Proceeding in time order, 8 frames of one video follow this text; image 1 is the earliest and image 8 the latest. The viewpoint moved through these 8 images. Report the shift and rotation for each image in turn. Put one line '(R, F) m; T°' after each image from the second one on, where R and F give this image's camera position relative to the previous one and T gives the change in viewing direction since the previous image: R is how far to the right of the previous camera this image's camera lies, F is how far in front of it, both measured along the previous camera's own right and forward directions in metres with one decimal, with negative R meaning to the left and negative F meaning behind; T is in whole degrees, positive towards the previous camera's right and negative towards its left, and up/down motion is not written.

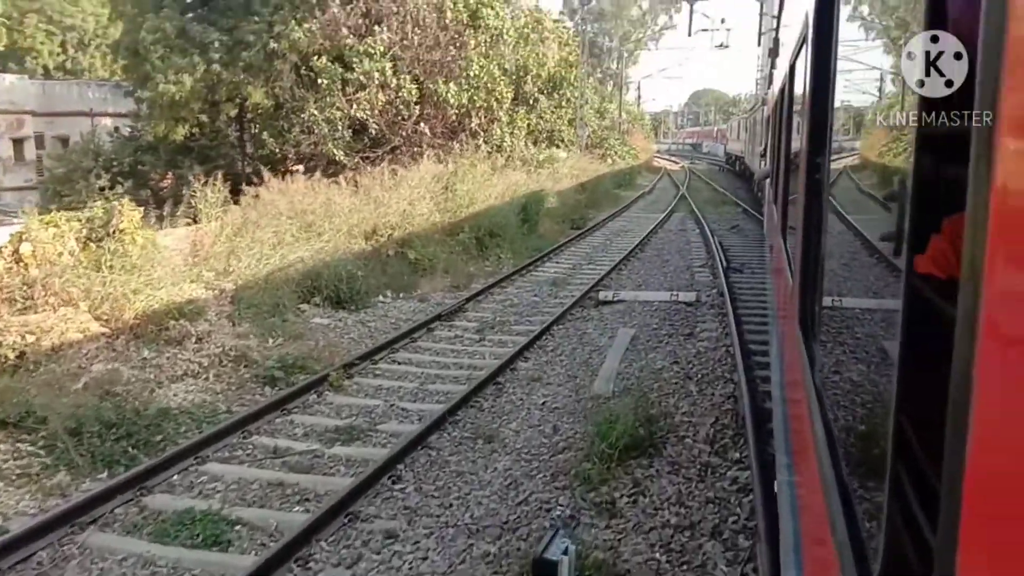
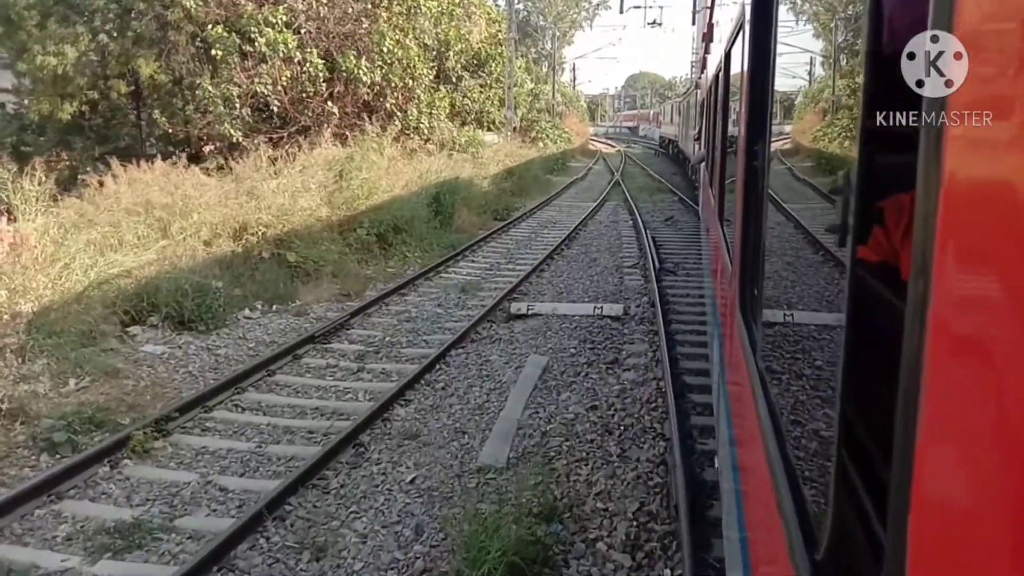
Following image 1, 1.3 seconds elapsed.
(+0.5, +1.6) m; +4°
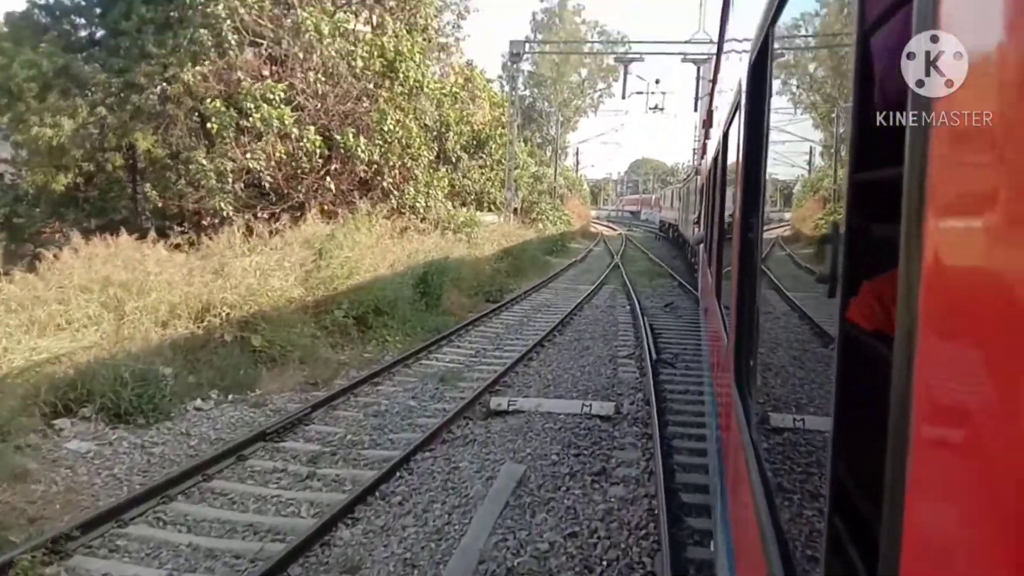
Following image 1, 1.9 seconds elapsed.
(+0.2, +0.8) m; 0°
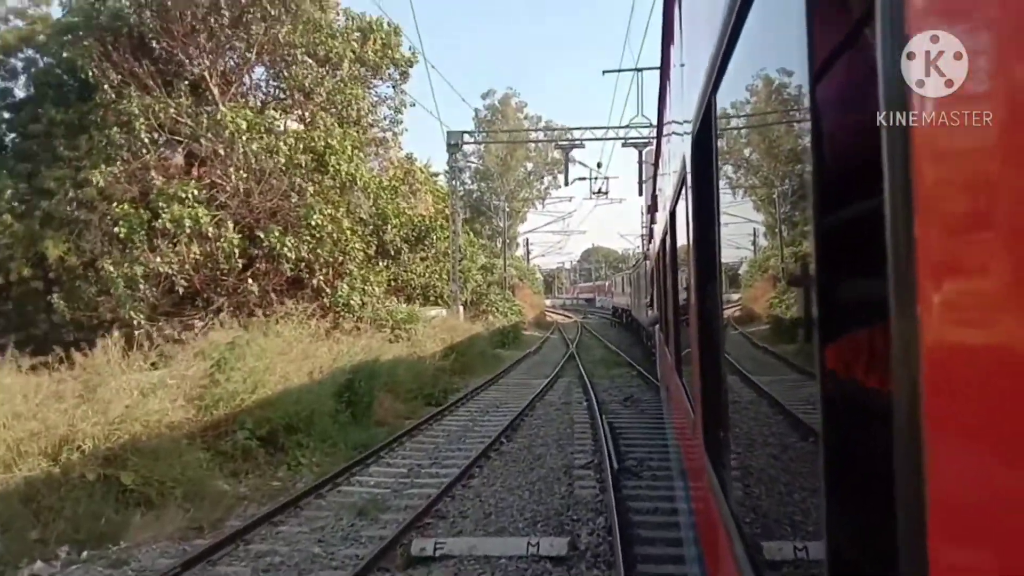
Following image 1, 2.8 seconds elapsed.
(+0.3, +1.4) m; +3°
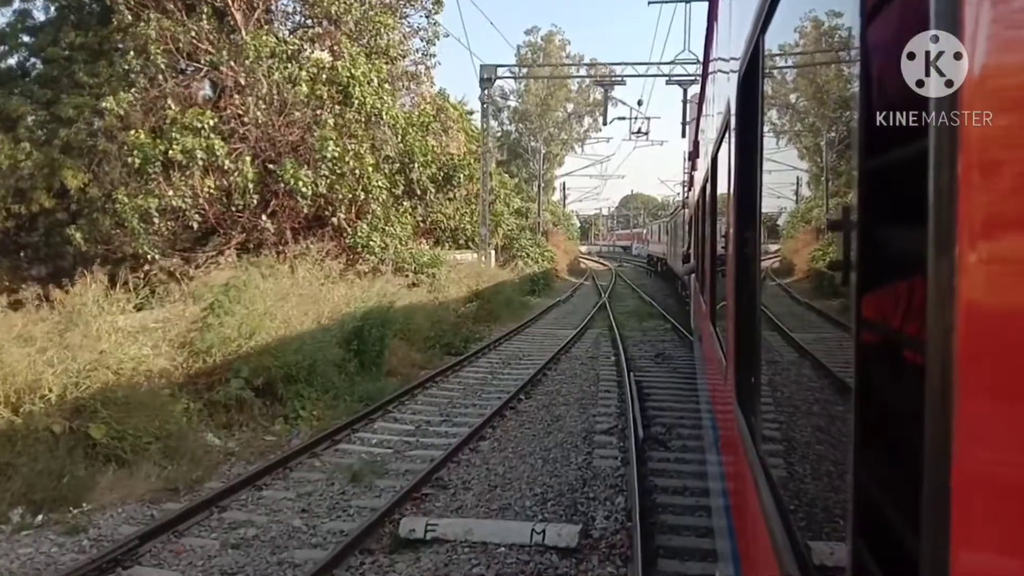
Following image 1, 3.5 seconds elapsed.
(+0.2, +0.9) m; -3°
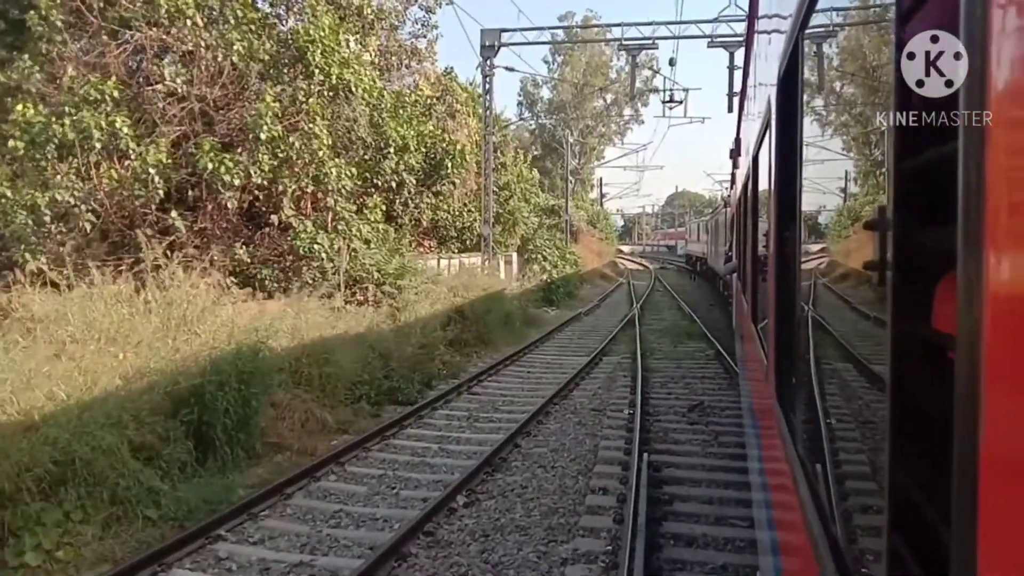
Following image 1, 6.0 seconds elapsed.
(+0.9, +4.1) m; -3°
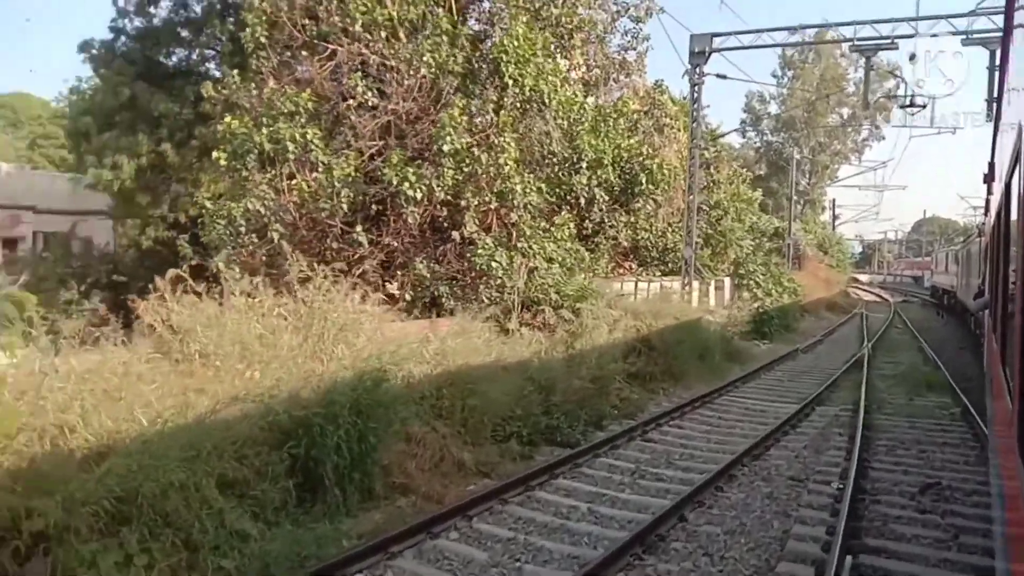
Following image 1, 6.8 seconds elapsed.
(+0.4, +1.3) m; -15°
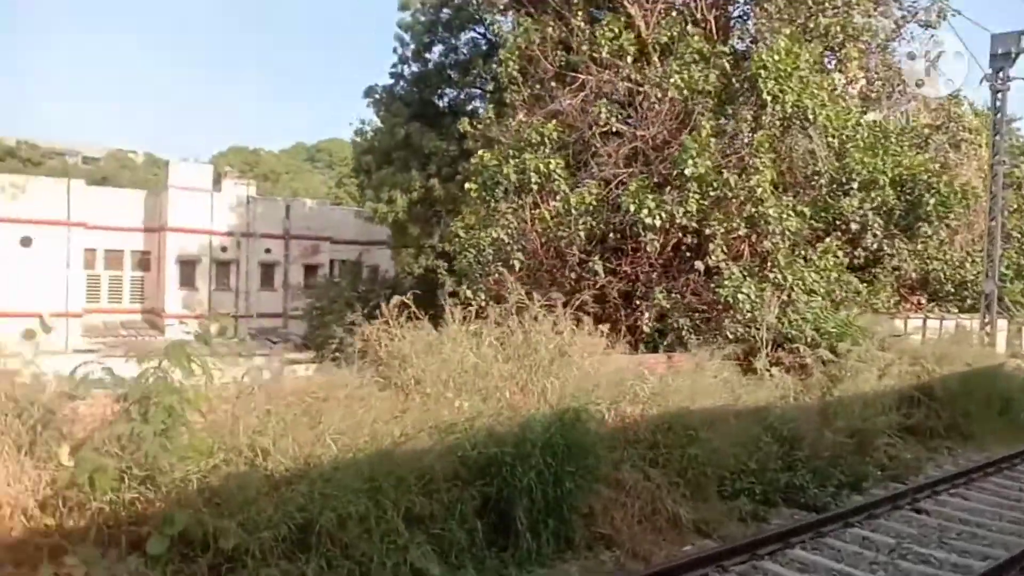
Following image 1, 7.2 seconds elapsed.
(+0.4, +0.6) m; -19°
